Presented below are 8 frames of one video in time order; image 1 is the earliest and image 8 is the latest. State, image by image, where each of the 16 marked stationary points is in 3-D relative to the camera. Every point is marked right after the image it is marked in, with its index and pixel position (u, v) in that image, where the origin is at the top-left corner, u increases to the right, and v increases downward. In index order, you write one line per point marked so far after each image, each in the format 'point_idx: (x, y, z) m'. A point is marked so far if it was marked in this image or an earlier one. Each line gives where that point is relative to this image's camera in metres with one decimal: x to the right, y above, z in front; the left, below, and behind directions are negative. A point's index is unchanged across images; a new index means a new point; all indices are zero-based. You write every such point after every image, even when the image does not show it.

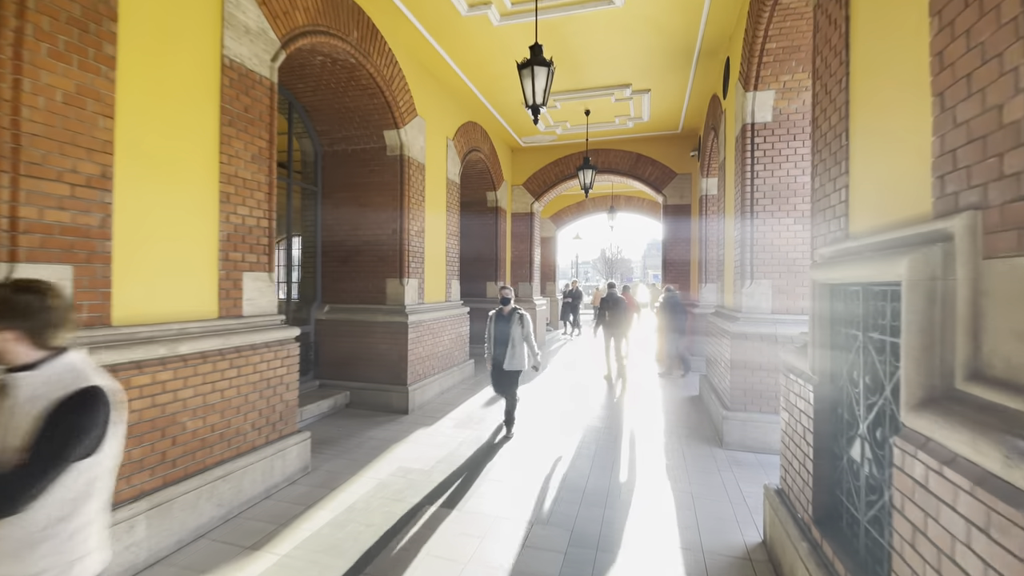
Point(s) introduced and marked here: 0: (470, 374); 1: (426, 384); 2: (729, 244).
0: (-0.7, -1.5, +8.2) m
1: (-1.2, -1.4, +6.7) m
2: (+2.9, +0.6, +6.3) m
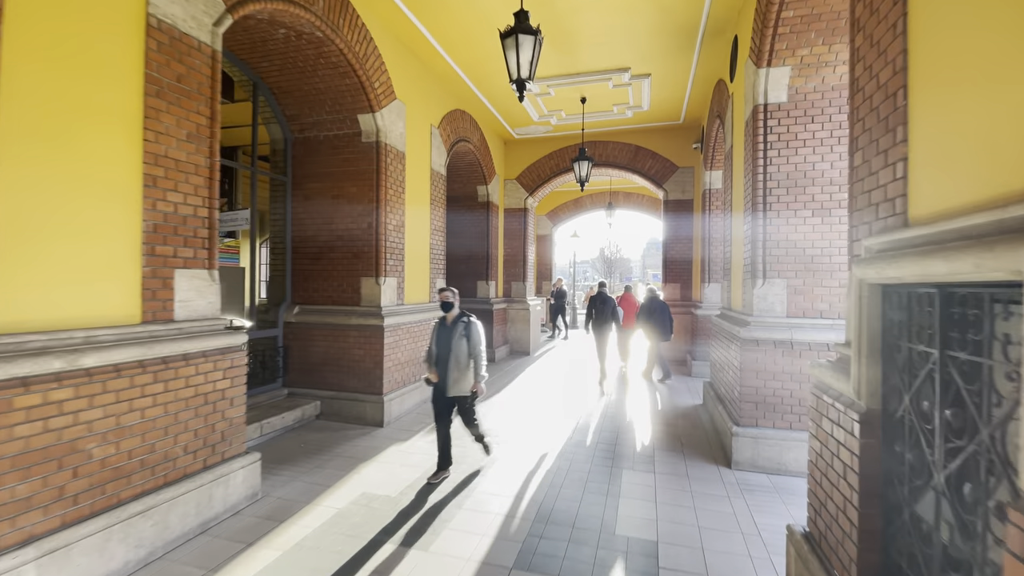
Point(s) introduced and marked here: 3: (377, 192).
0: (-0.9, -1.5, +7.6) m
1: (-1.4, -1.4, +6.2) m
2: (+2.7, +0.6, +5.7) m
3: (-1.7, +1.2, +6.0) m
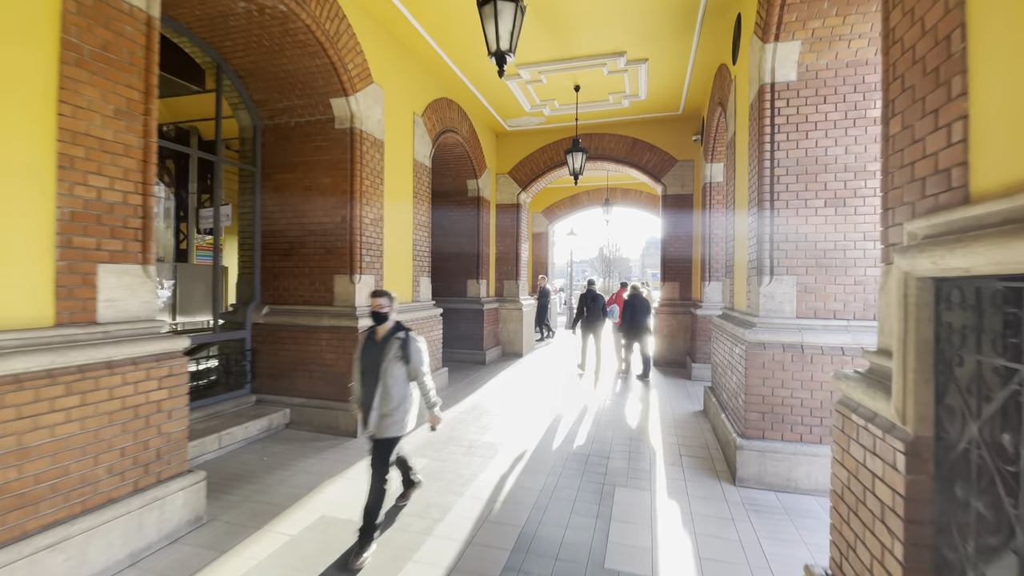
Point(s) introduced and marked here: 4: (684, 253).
0: (-1.0, -1.5, +7.2) m
1: (-1.5, -1.4, +5.7) m
2: (+2.5, +0.6, +5.2) m
3: (-1.8, +1.2, +5.6) m
4: (+3.4, +0.7, +9.3) m
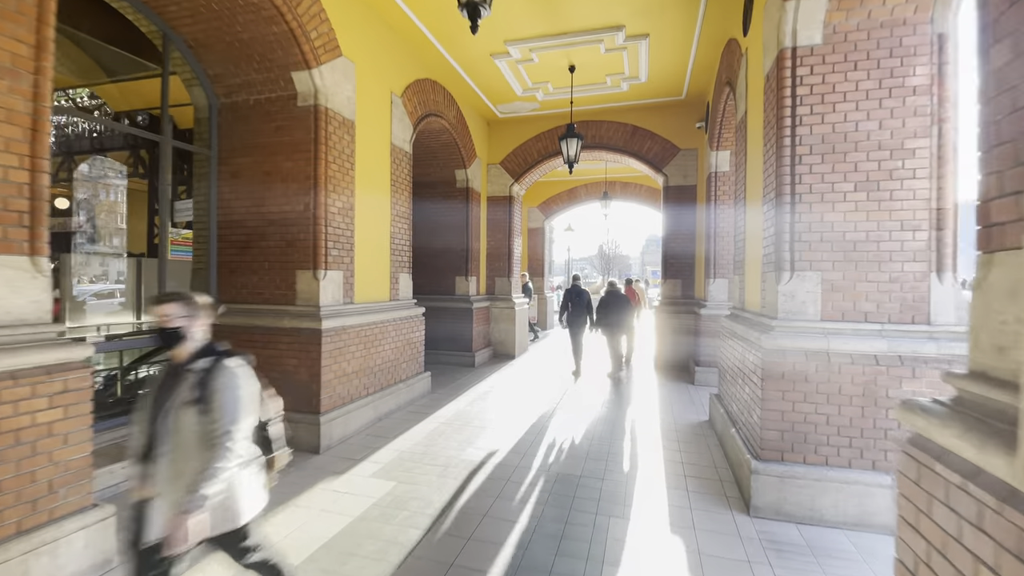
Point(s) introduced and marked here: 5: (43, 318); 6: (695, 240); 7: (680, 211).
0: (-1.2, -1.4, +6.6) m
1: (-1.7, -1.3, +5.1) m
2: (+2.4, +0.6, +4.6) m
3: (-2.0, +1.2, +5.0) m
4: (+3.2, +0.7, +8.6) m
5: (-2.7, -0.2, +2.8) m
6: (+3.3, +0.8, +8.4) m
7: (+3.1, +1.4, +8.6) m
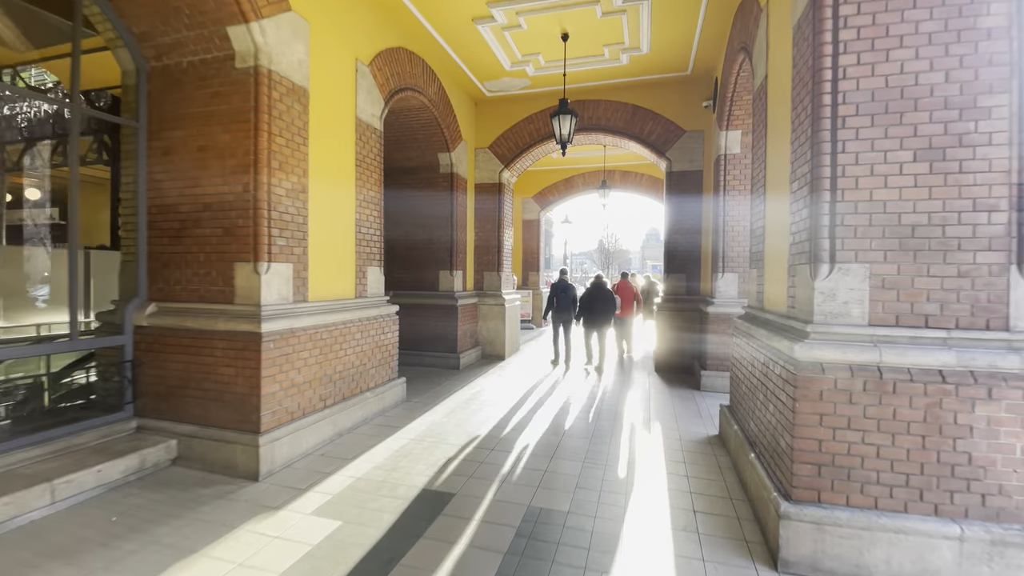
0: (-1.4, -1.4, +5.9) m
1: (-1.9, -1.3, +4.4) m
2: (+2.2, +0.6, +3.9) m
3: (-2.2, +1.3, +4.2) m
4: (+3.0, +0.8, +7.9) m
5: (-2.9, -0.2, +2.0) m
6: (+3.1, +0.8, +7.6) m
7: (+2.9, +1.5, +7.9) m
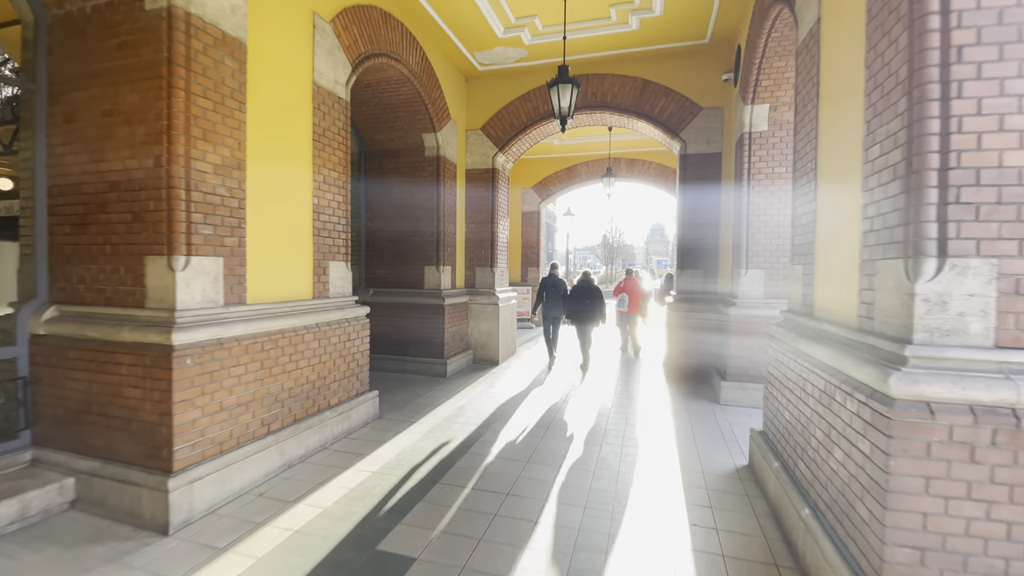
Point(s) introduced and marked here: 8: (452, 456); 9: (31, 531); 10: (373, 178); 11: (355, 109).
0: (-1.5, -1.4, +5.0) m
1: (-2.0, -1.3, +3.5) m
2: (+2.0, +0.6, +3.0) m
3: (-2.3, +1.3, +3.3) m
4: (+2.9, +0.8, +7.0) m
5: (-3.1, -0.2, +1.2) m
6: (+3.0, +0.9, +6.7) m
7: (+2.8, +1.5, +6.9) m
8: (-0.5, -1.5, +4.3) m
9: (-3.2, -1.6, +3.1) m
10: (-2.1, +1.7, +7.2) m
11: (-2.2, +2.5, +6.7) m
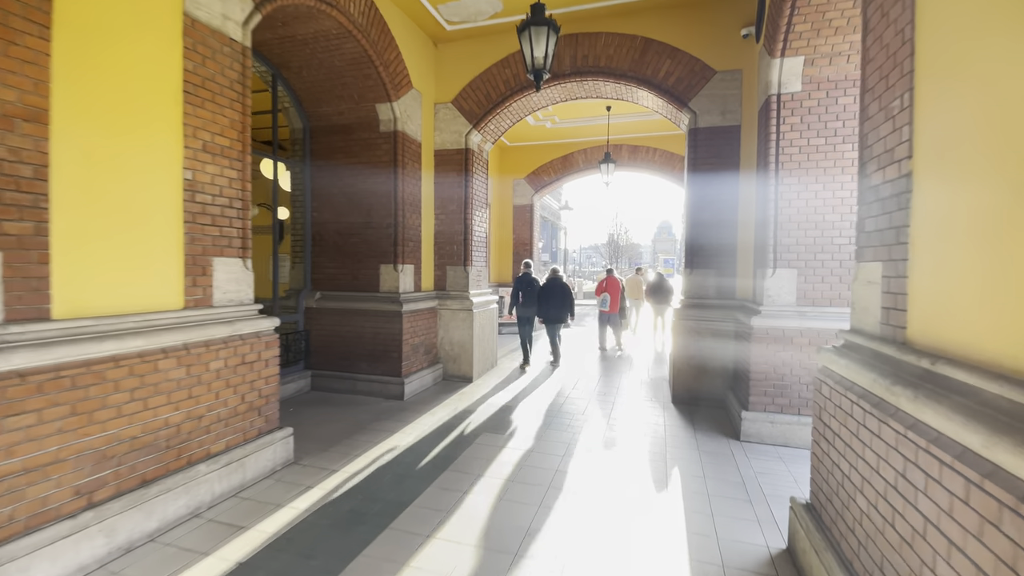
0: (-1.9, -1.4, +3.8) m
1: (-2.4, -1.3, +2.3) m
2: (+1.6, +0.6, +1.7) m
3: (-2.7, +1.2, +2.1) m
4: (+2.6, +0.8, +5.7) m
5: (-3.5, -0.2, 0.0) m
6: (+2.7, +0.8, +5.5) m
7: (+2.4, +1.5, +5.7) m
8: (-0.9, -1.6, +3.1) m
9: (-3.6, -1.6, +2.0) m
10: (-2.4, +1.6, +6.0) m
11: (-2.5, +2.5, +5.5) m
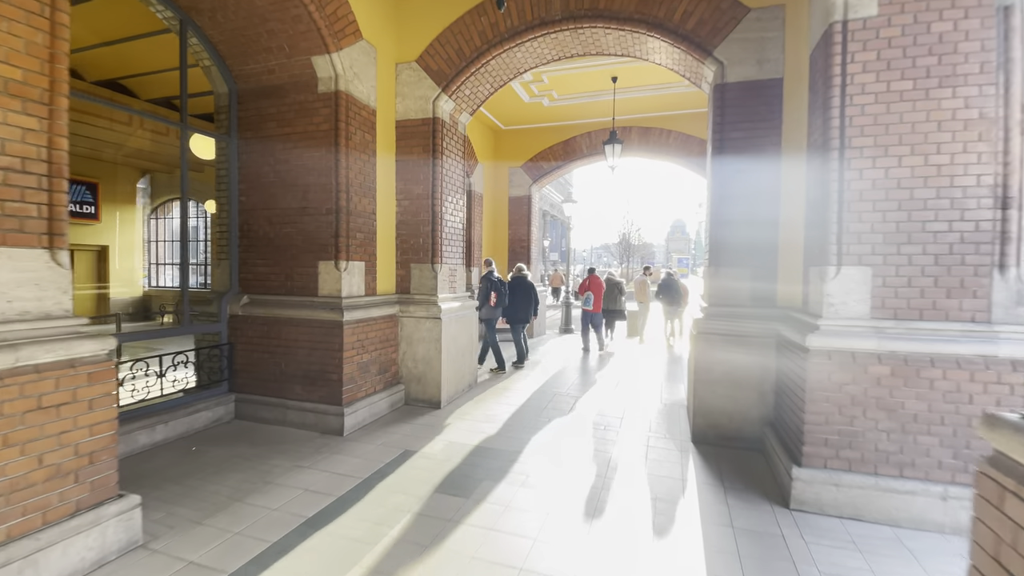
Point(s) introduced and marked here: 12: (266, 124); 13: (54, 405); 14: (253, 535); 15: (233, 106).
0: (-2.2, -1.4, +2.6) m
1: (-2.8, -1.4, +1.2) m
2: (+1.3, +0.5, +0.4) m
3: (-3.1, +1.2, +1.0) m
4: (+2.3, +0.7, +4.4) m
5: (-3.9, -0.3, -1.1) m
6: (+2.4, +0.8, +4.1) m
7: (+2.2, +1.4, +4.4) m
8: (-1.3, -1.6, +1.9) m
9: (-3.9, -1.7, +0.8) m
10: (-2.7, +1.6, +4.8) m
11: (-2.8, +2.4, +4.4) m
12: (-2.5, +1.7, +4.9) m
13: (-2.3, -0.6, +2.4) m
14: (-1.5, -1.5, +2.9) m
15: (-2.8, +1.9, +4.8) m
